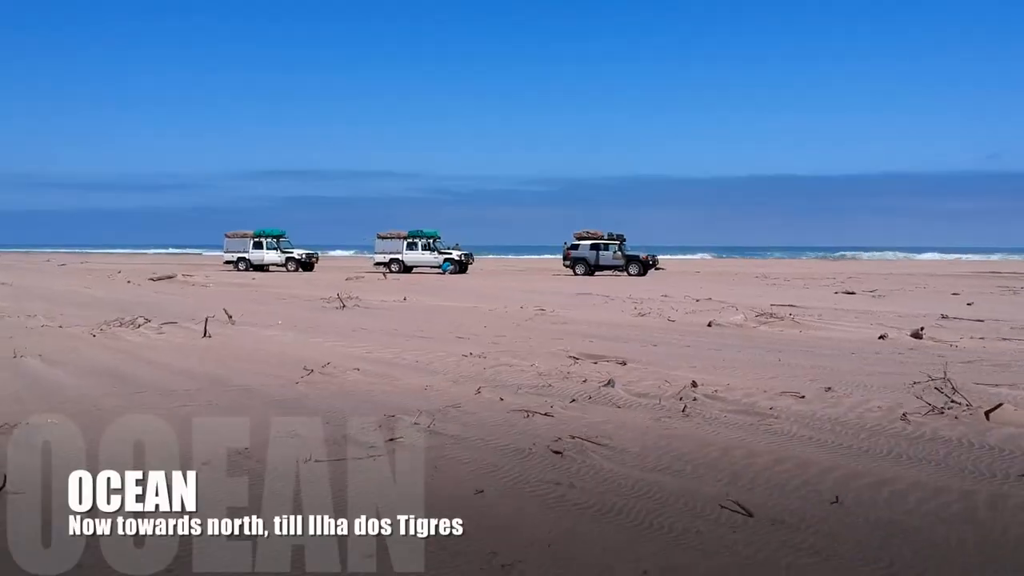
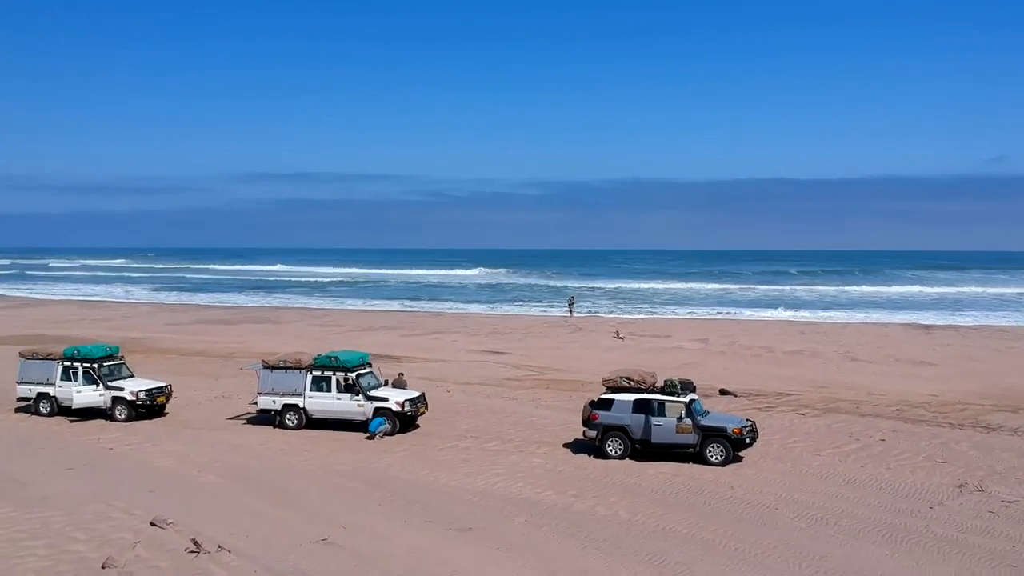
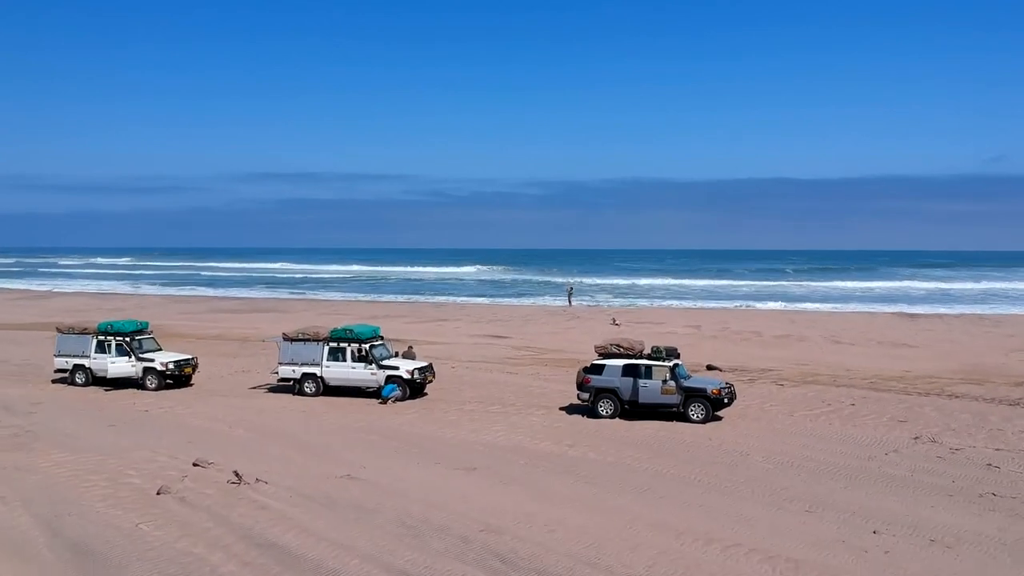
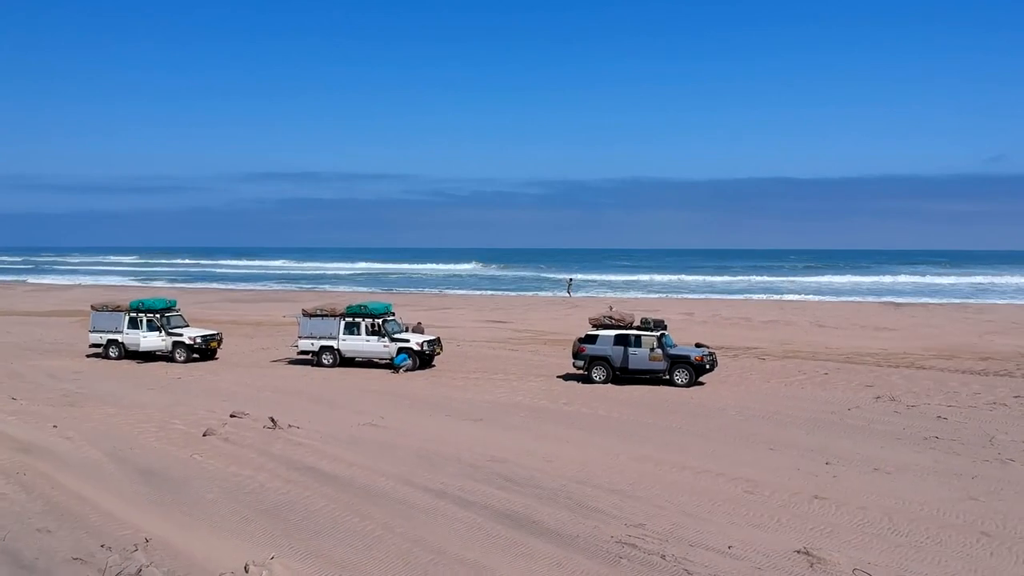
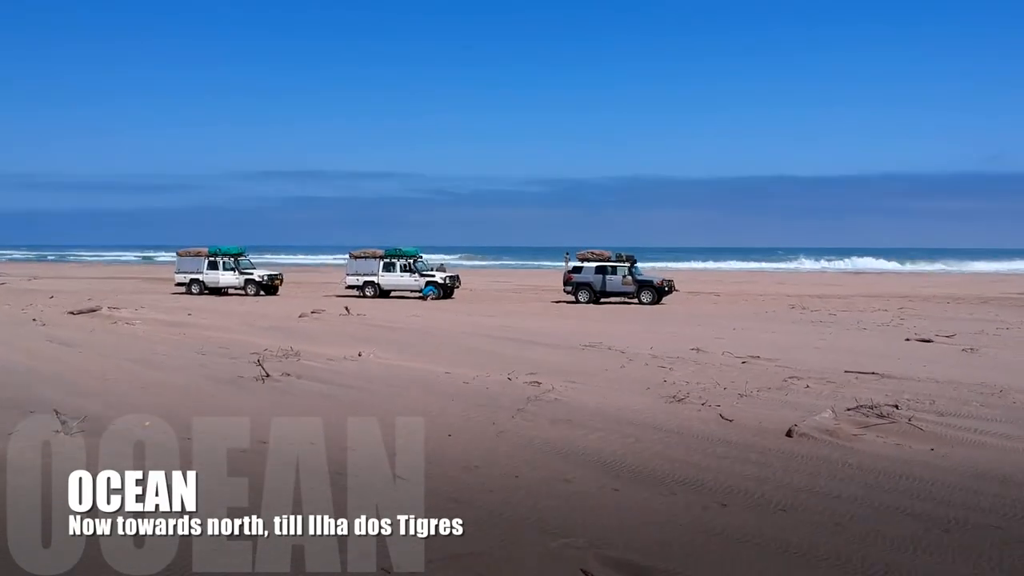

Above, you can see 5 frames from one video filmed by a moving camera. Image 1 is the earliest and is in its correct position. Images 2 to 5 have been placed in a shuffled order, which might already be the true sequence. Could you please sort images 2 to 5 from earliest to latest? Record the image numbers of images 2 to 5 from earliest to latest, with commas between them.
5, 4, 3, 2
